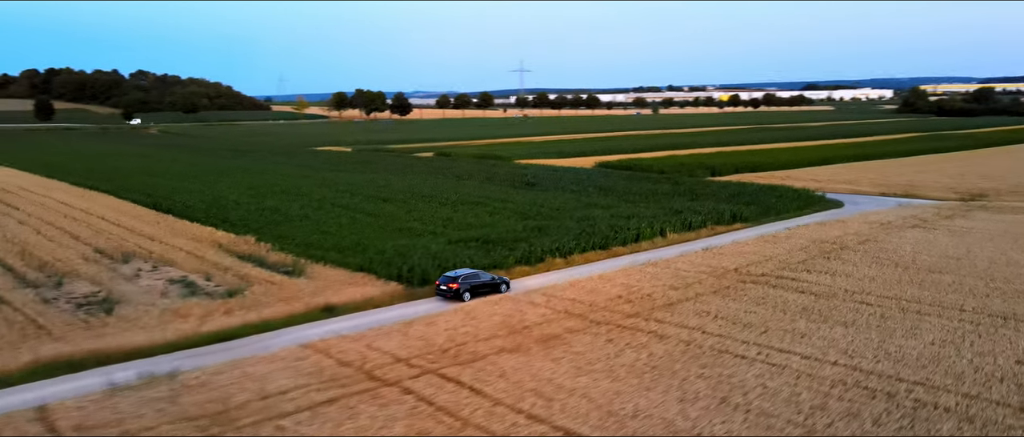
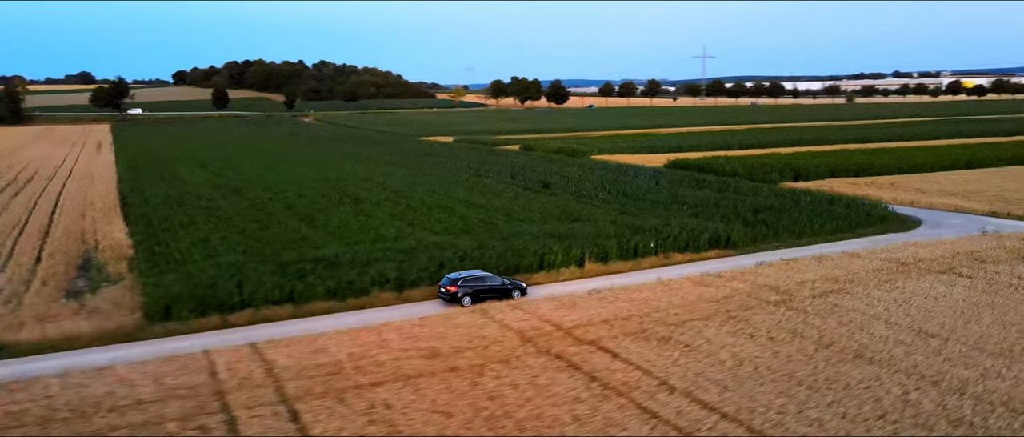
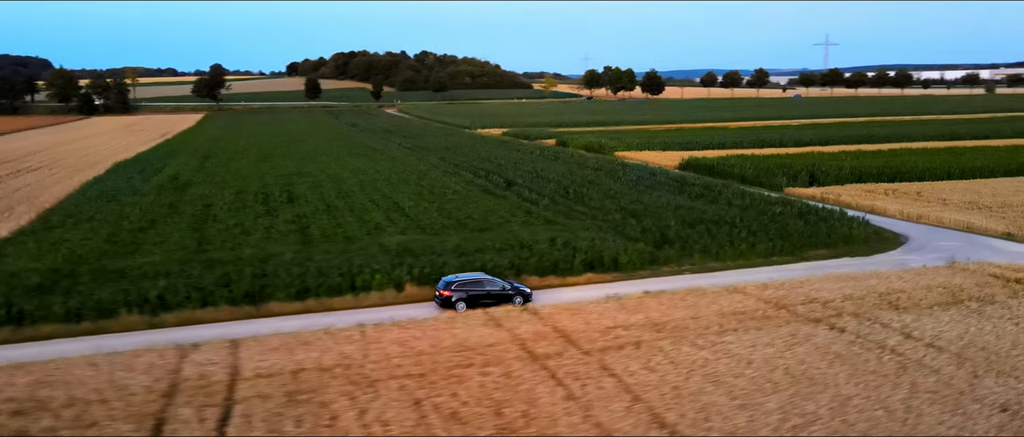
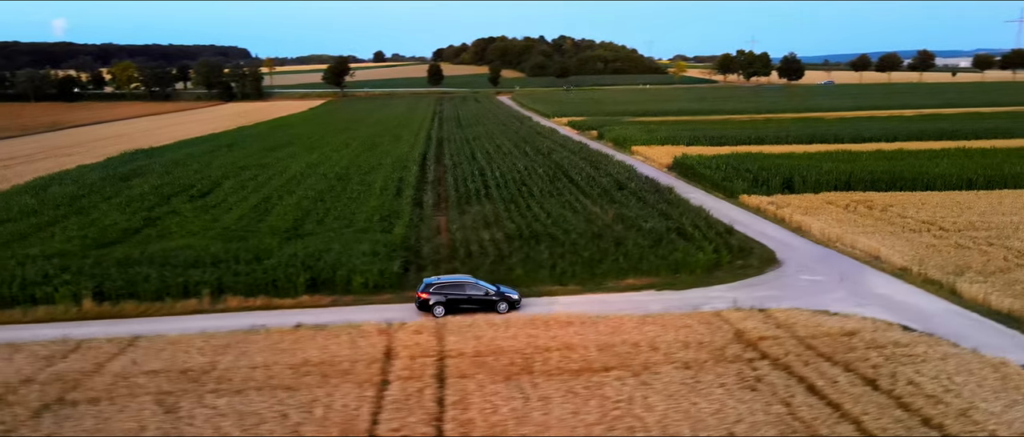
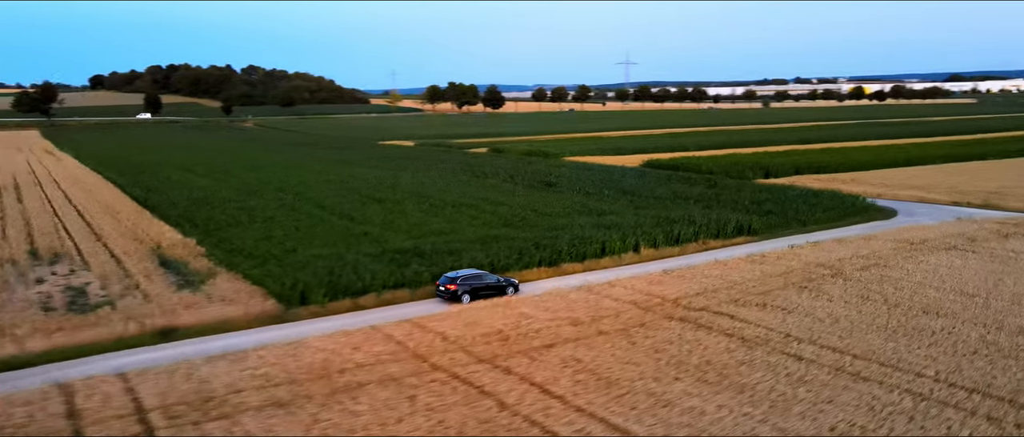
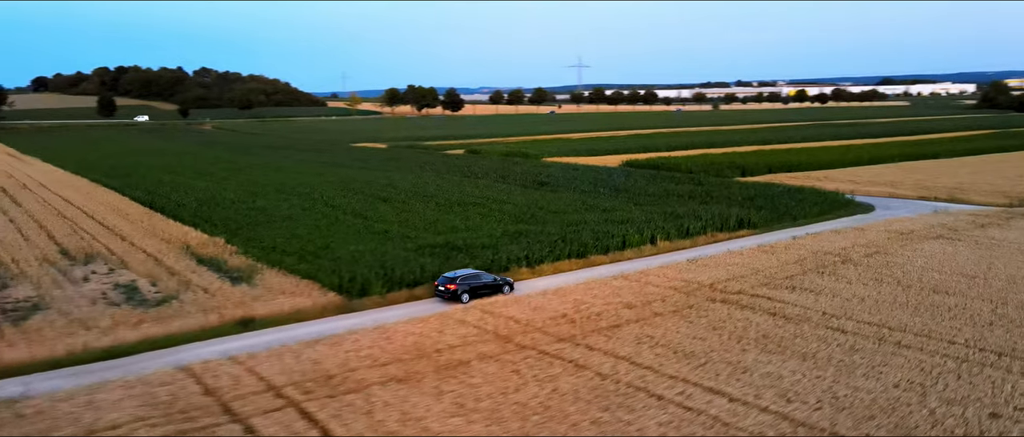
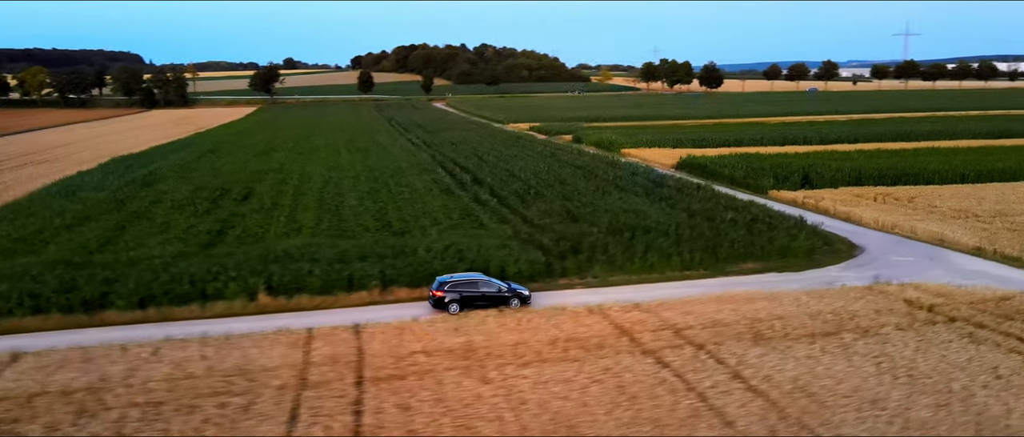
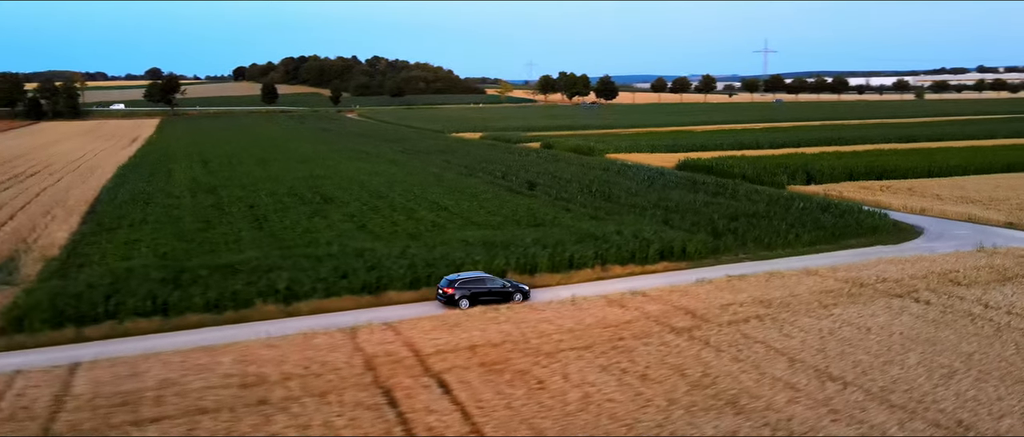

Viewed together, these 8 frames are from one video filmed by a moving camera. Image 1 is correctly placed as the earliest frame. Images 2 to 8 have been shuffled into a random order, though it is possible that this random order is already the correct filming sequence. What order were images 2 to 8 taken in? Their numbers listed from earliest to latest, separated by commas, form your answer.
6, 5, 2, 8, 3, 7, 4
